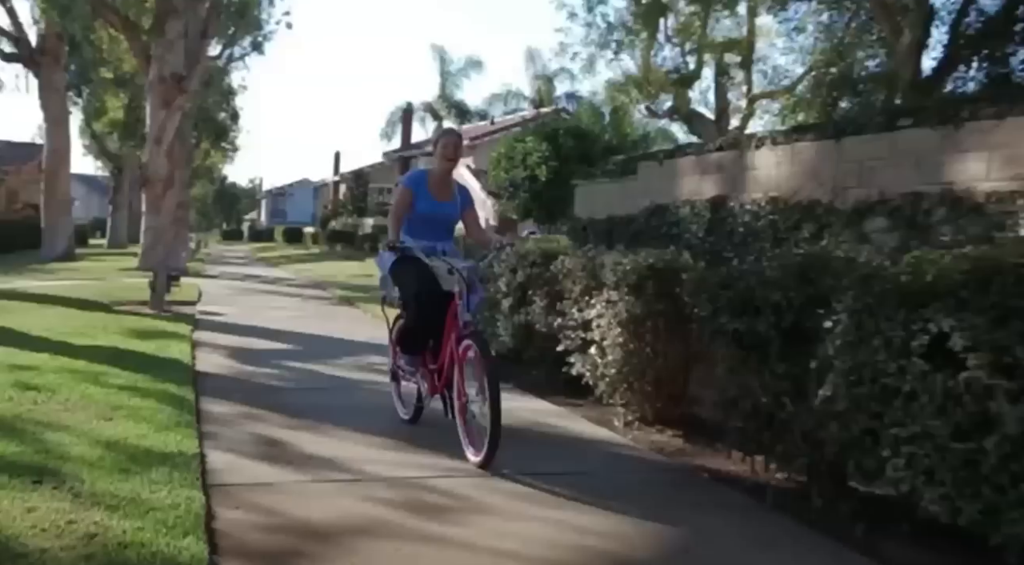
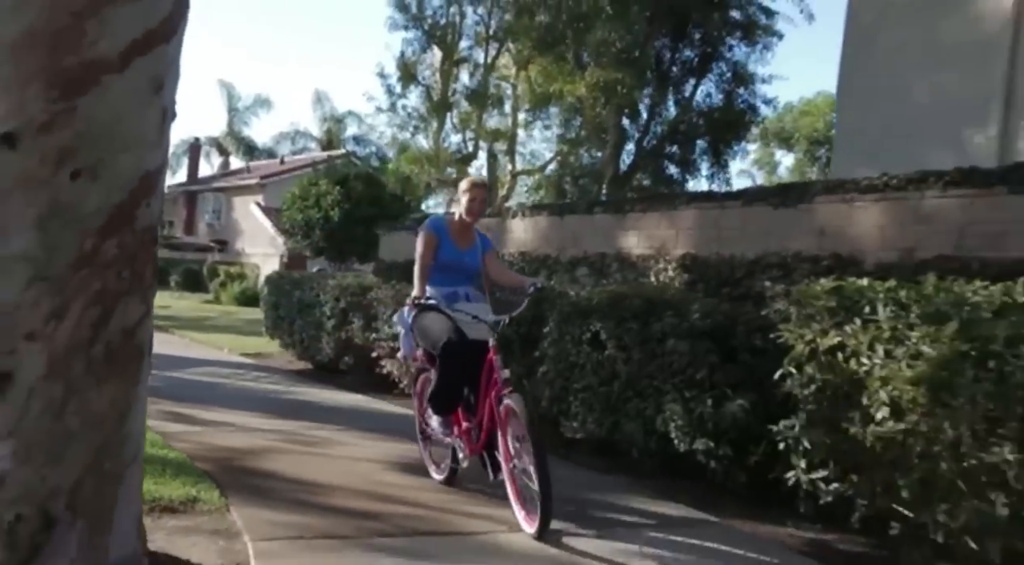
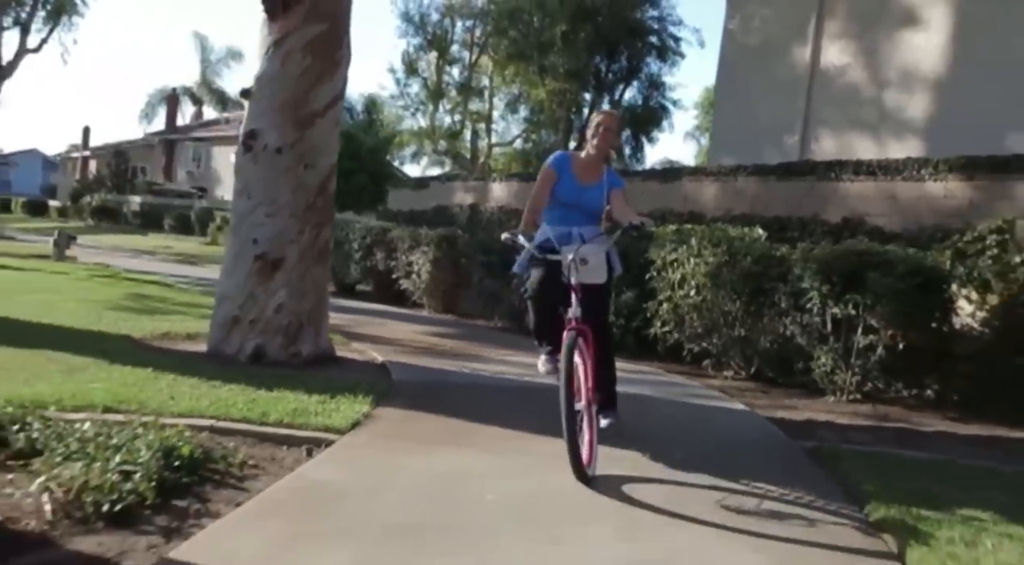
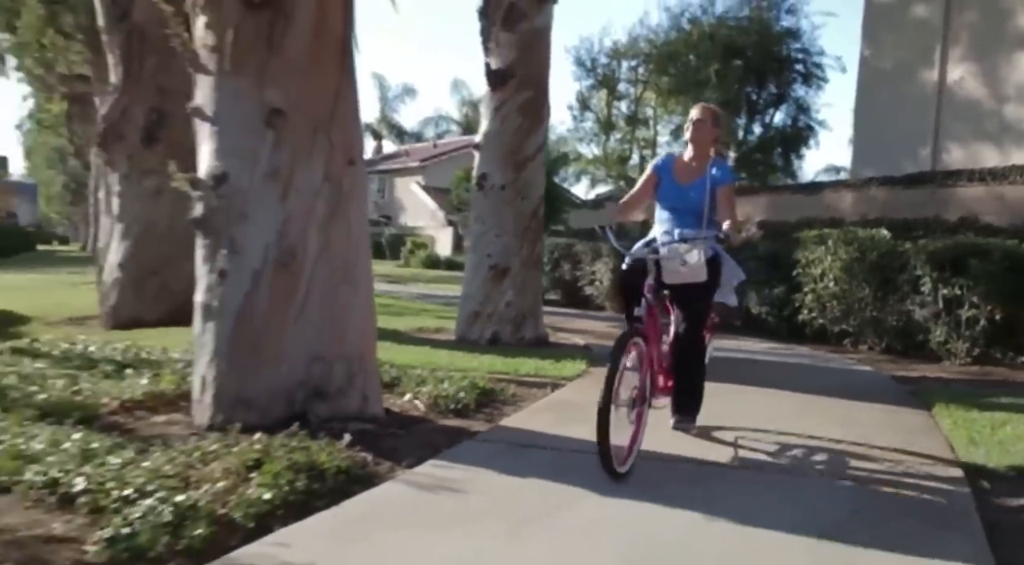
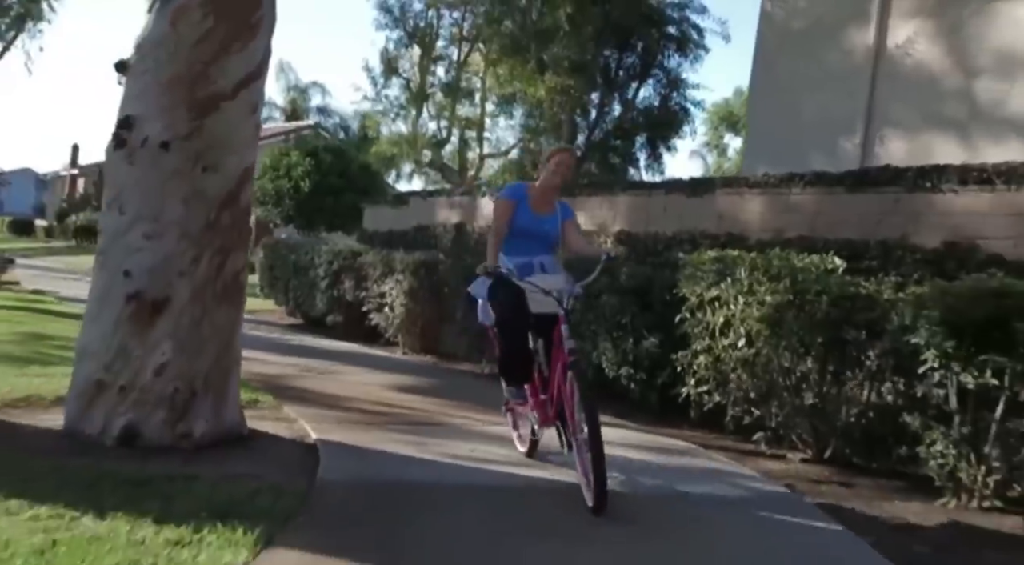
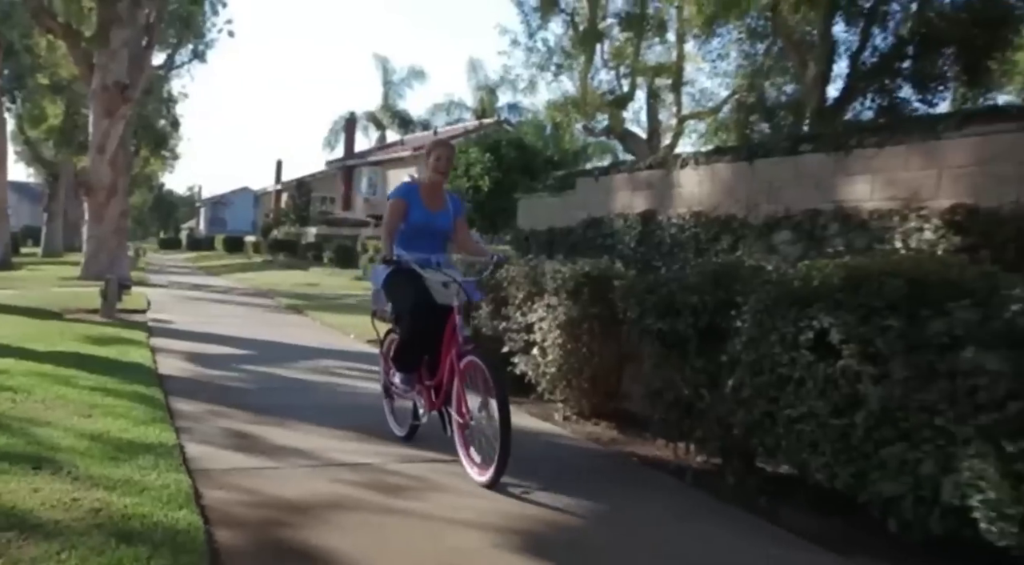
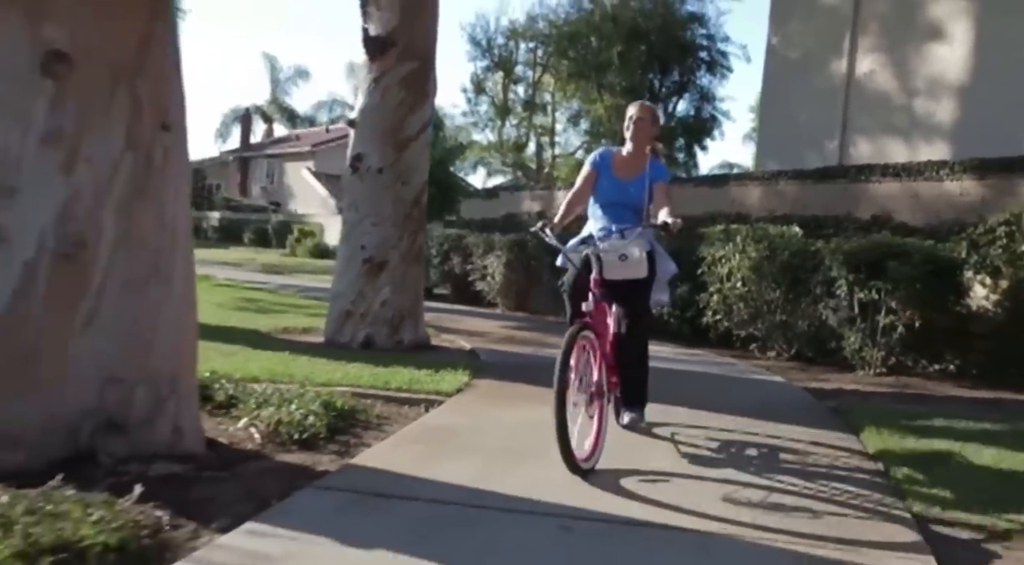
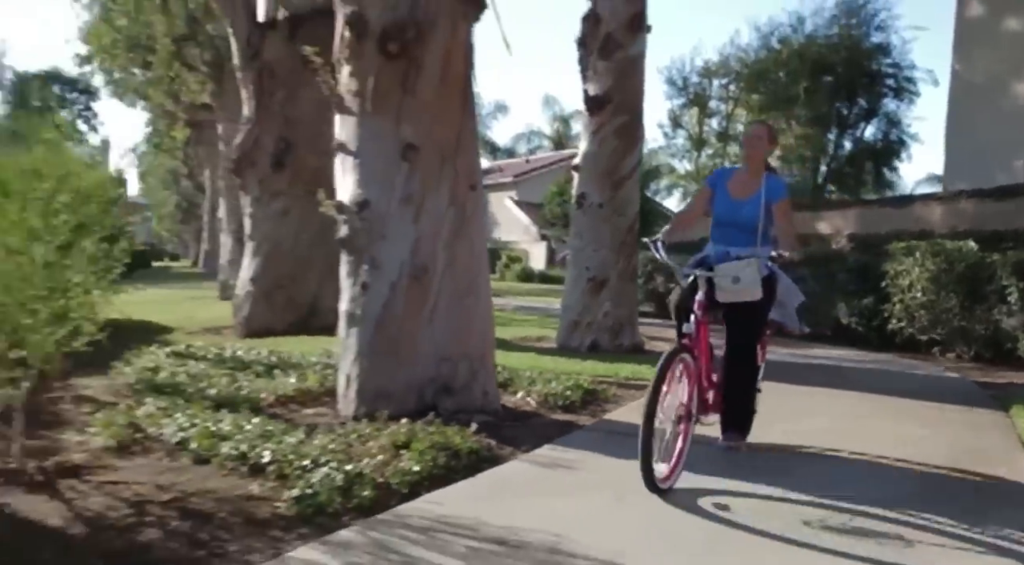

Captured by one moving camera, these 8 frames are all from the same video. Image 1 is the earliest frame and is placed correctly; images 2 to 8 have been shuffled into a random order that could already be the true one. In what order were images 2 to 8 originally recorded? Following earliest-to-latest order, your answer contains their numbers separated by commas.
6, 2, 5, 3, 7, 4, 8
